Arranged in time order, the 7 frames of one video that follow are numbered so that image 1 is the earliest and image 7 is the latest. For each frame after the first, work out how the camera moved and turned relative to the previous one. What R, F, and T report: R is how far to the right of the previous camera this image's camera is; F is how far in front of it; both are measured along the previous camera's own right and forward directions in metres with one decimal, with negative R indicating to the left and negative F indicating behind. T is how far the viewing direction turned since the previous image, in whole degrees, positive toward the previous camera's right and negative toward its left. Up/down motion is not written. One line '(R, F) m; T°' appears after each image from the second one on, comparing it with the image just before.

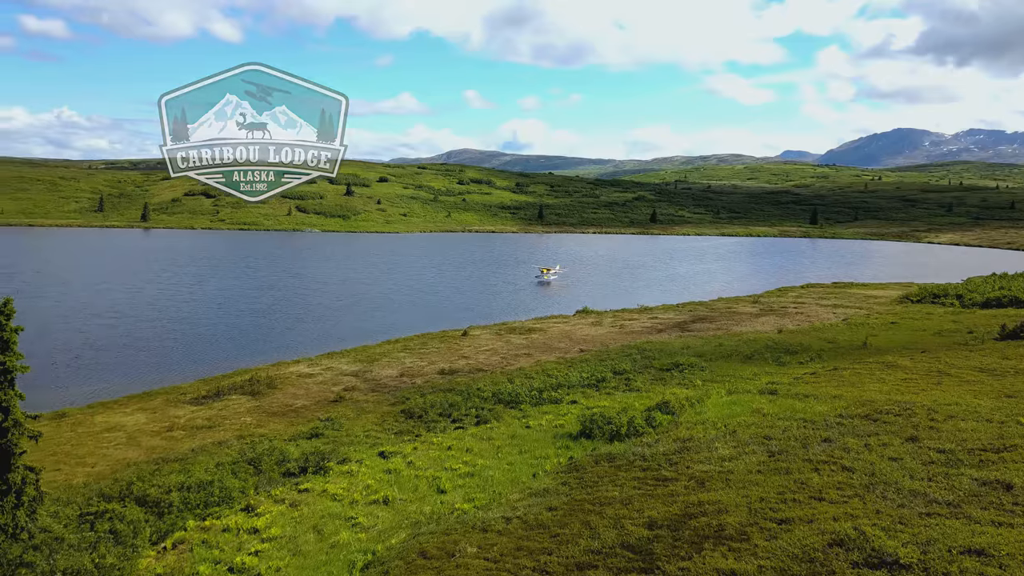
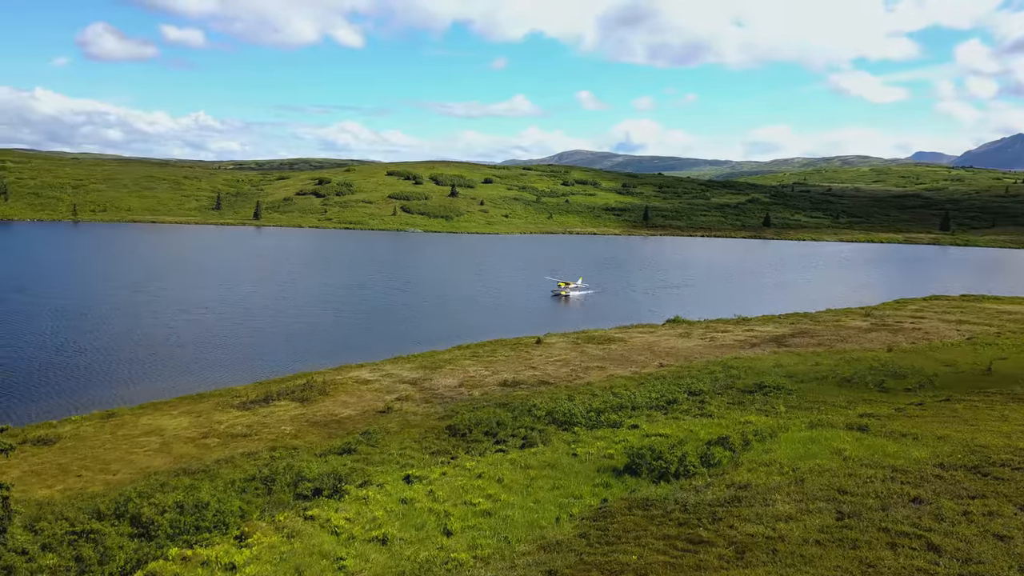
(+2.1, +3.3) m; -8°
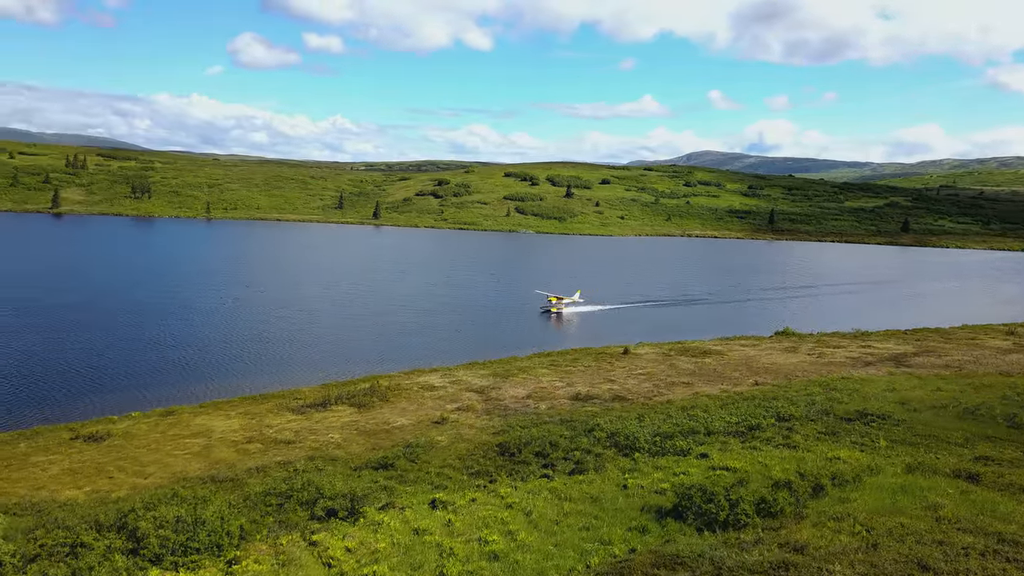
(+2.4, +3.0) m; -9°
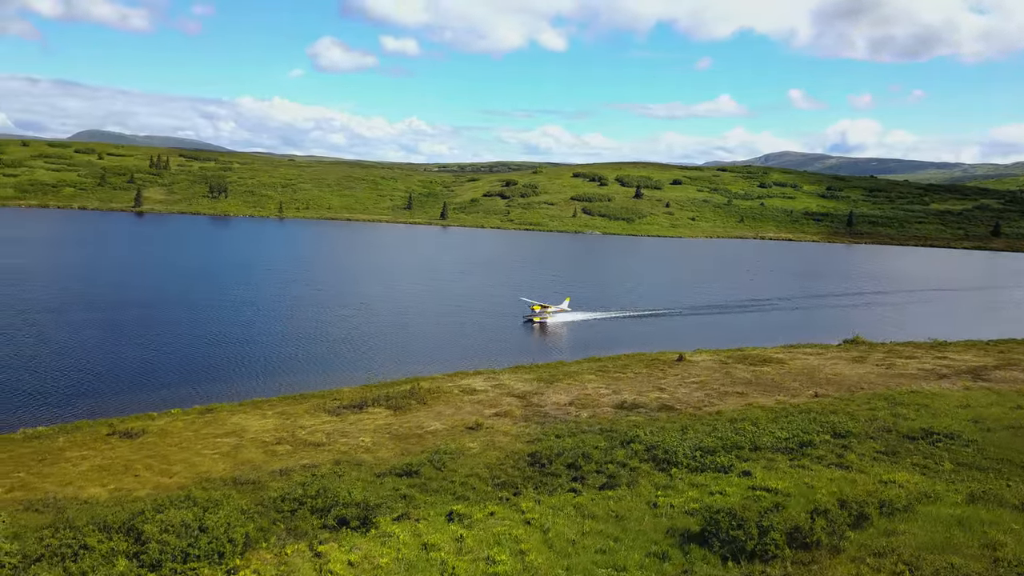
(+1.3, +1.3) m; -5°
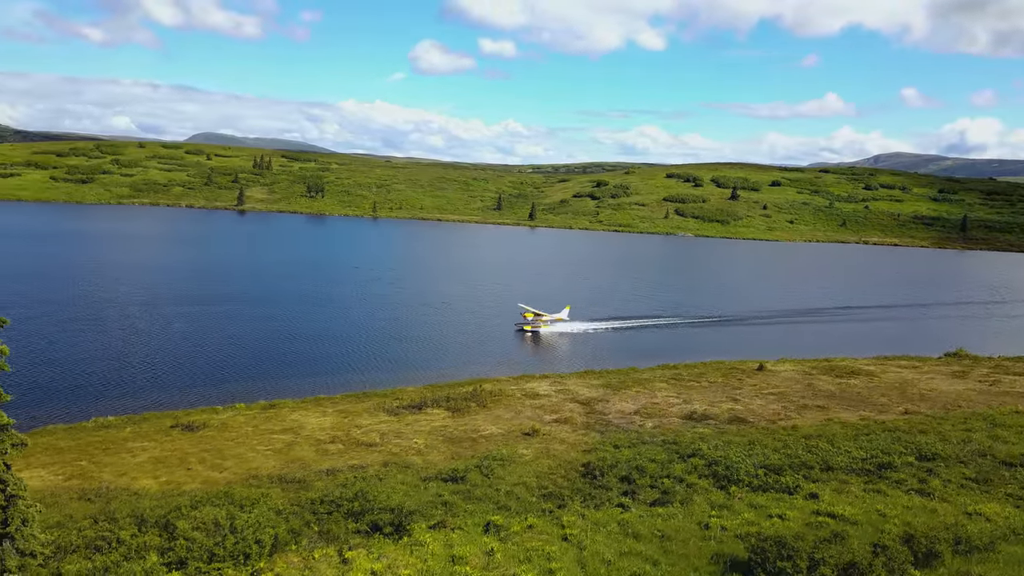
(+1.3, +1.1) m; -7°
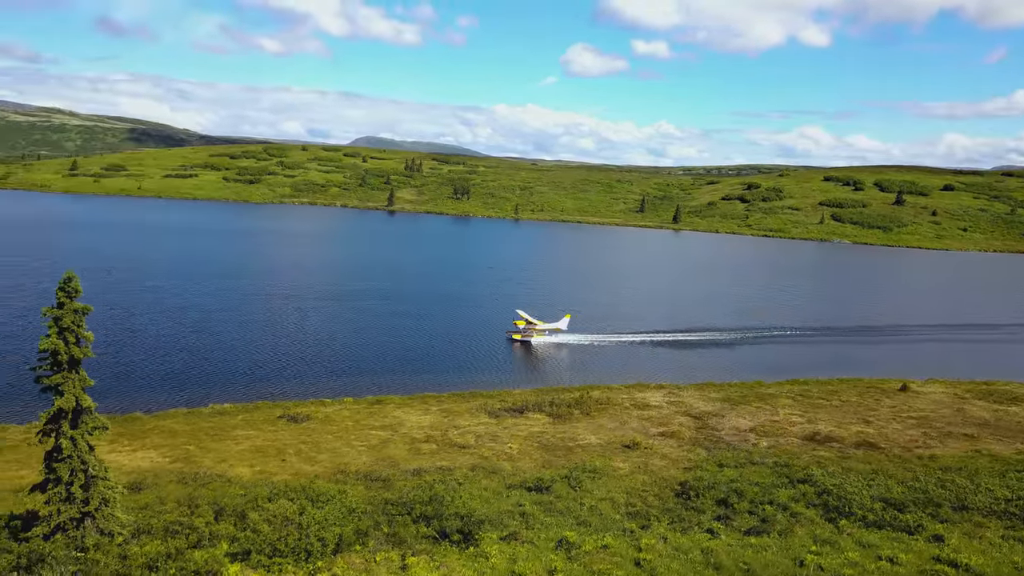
(+1.7, +1.3) m; -10°
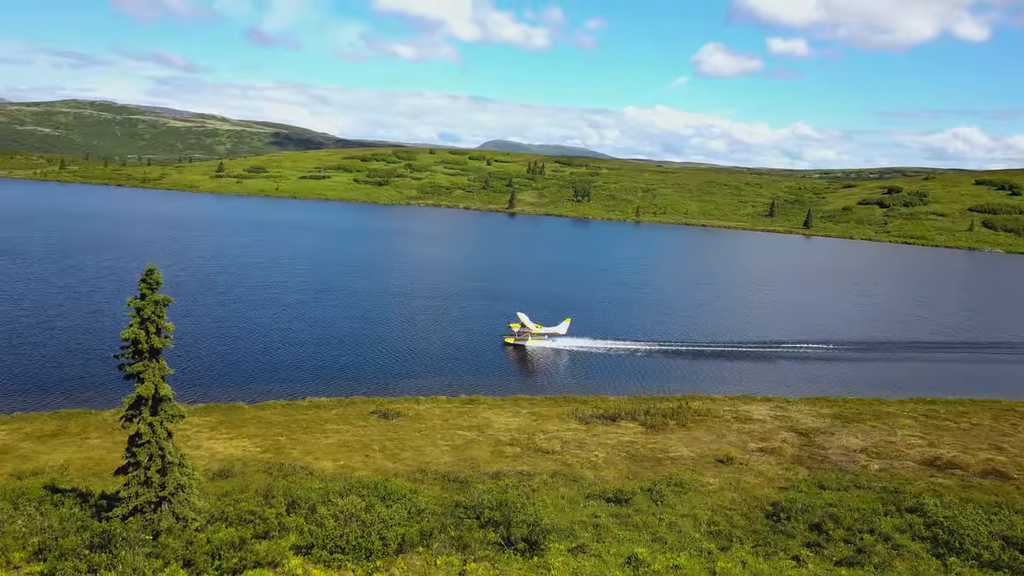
(+1.3, +0.8) m; -9°
